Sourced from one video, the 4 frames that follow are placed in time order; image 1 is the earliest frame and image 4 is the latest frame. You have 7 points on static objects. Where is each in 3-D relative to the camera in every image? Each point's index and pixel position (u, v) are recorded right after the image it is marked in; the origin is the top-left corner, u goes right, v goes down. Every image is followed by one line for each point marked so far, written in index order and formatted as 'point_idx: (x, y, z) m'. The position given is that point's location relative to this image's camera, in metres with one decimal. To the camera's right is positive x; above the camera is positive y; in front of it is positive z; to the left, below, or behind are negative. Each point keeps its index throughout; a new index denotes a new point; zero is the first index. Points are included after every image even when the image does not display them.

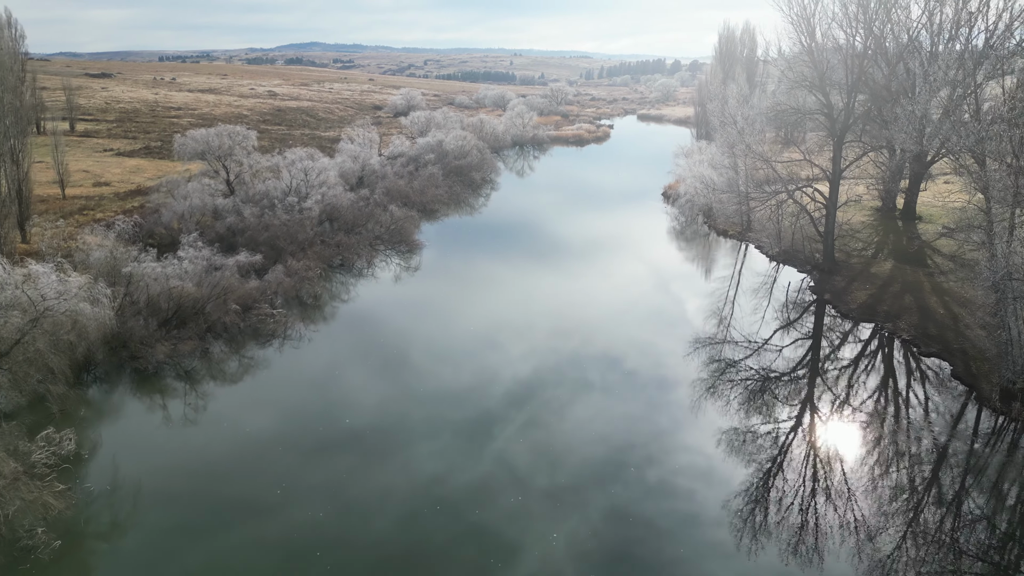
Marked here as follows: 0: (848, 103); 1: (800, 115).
0: (+12.5, +6.7, +18.9) m
1: (+11.1, +6.6, +19.7) m
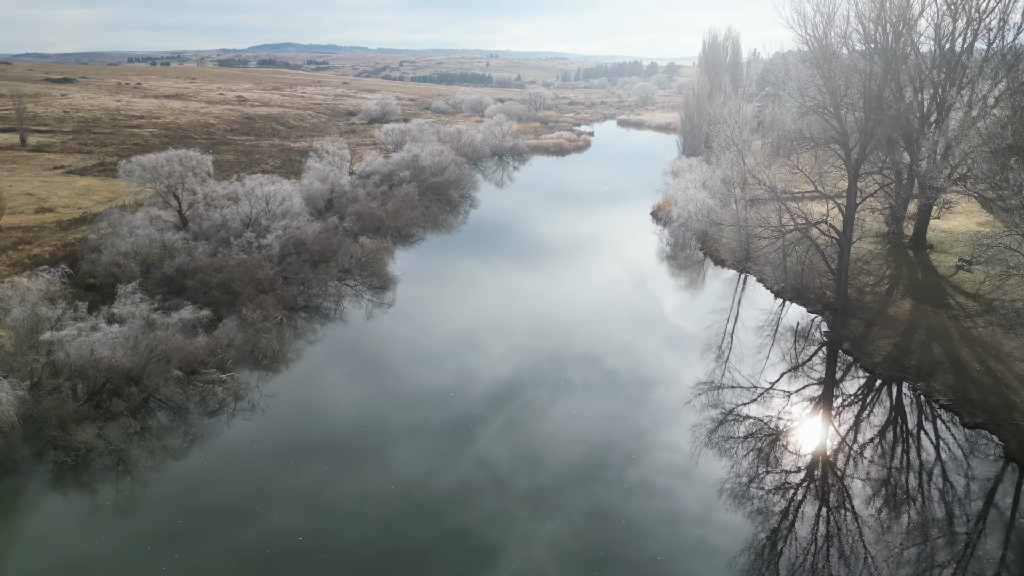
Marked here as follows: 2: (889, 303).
0: (+11.9, +5.3, +17.3) m
1: (+10.5, +5.1, +18.1) m
2: (+14.2, -0.6, +19.1) m
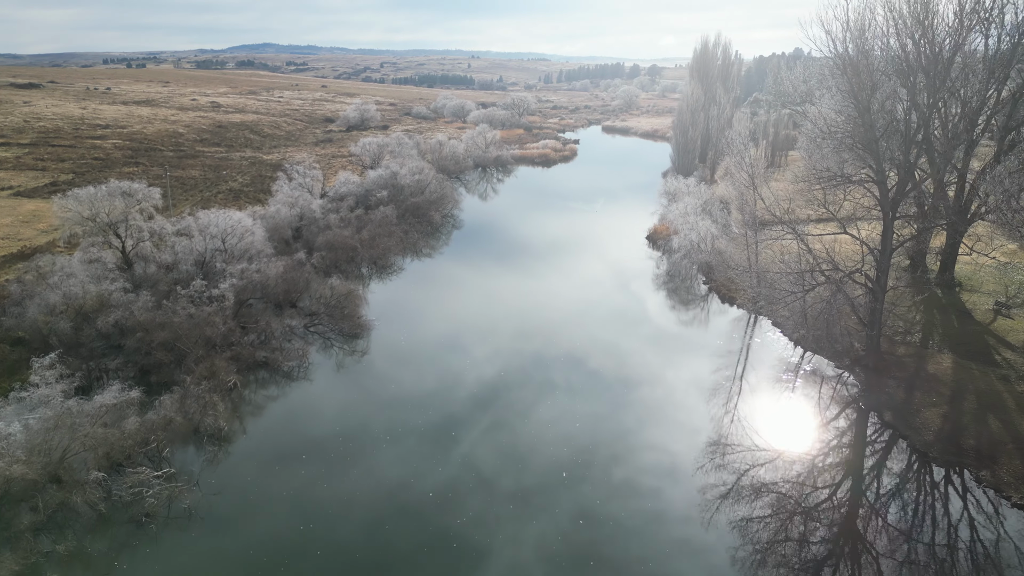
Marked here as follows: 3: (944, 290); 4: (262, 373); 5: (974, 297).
0: (+11.5, +3.7, +15.3) m
1: (+10.0, +3.5, +16.1) m
2: (+13.8, -2.1, +17.2) m
3: (+16.4, +0.1, +19.4) m
4: (-9.3, -3.1, +19.3) m
5: (+17.0, -0.3, +19.0) m
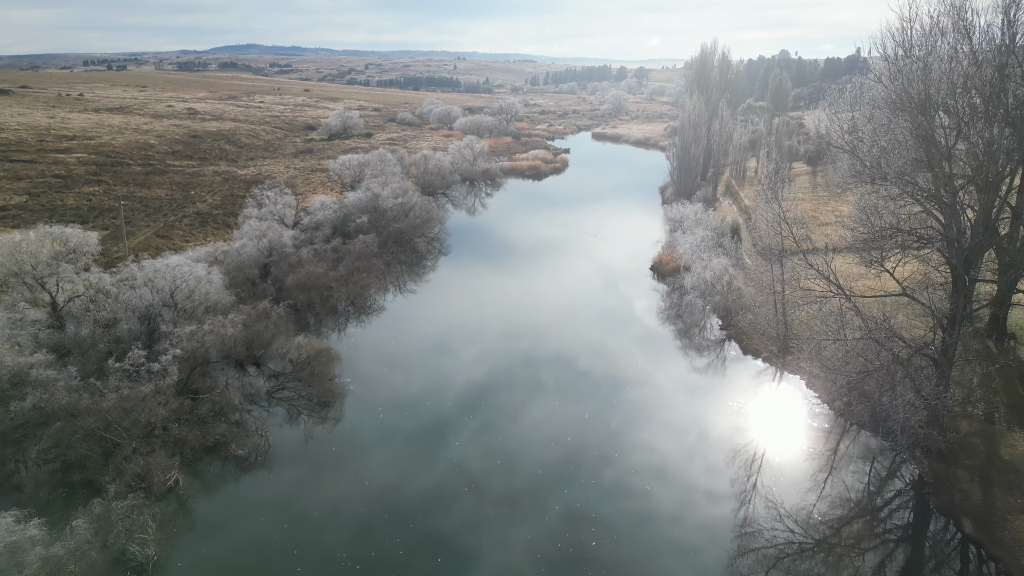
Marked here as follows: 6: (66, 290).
0: (+11.4, +1.9, +13.0) m
1: (+9.9, +1.7, +13.7) m
2: (+13.7, -3.9, +14.9) m
3: (+16.3, -1.7, +17.1) m
4: (-9.4, -5.2, +16.5) m
5: (+16.9, -2.0, +16.7) m
6: (-16.1, 0.0, +18.6) m
